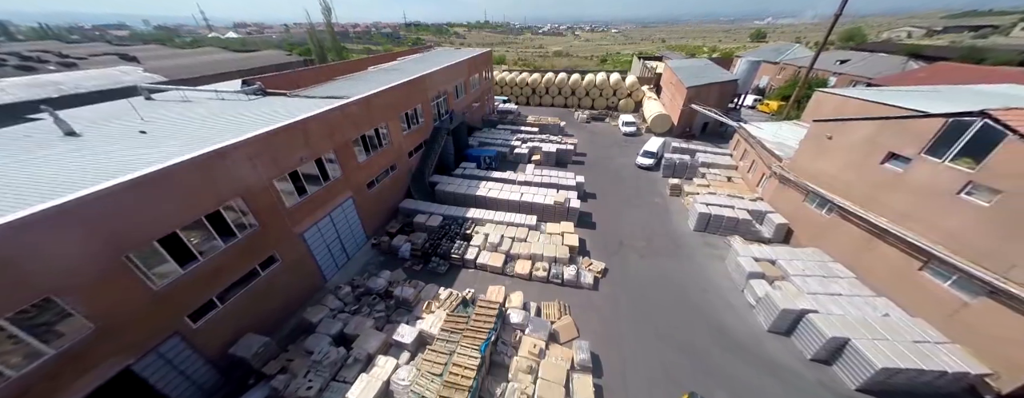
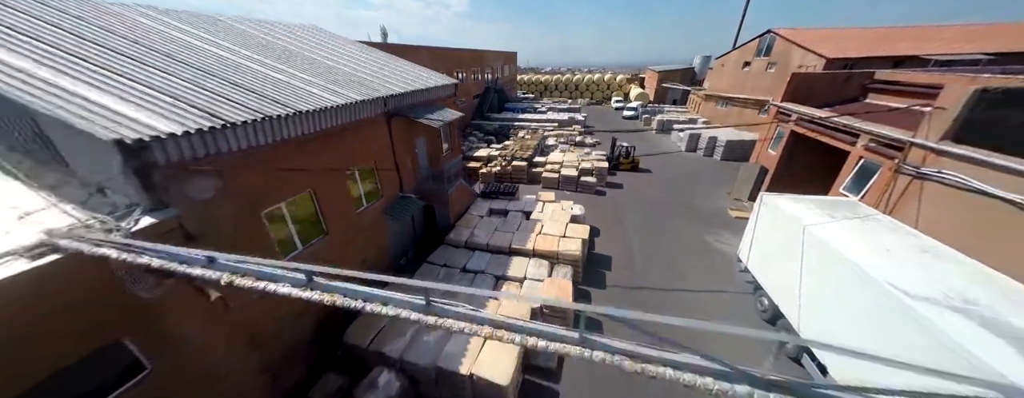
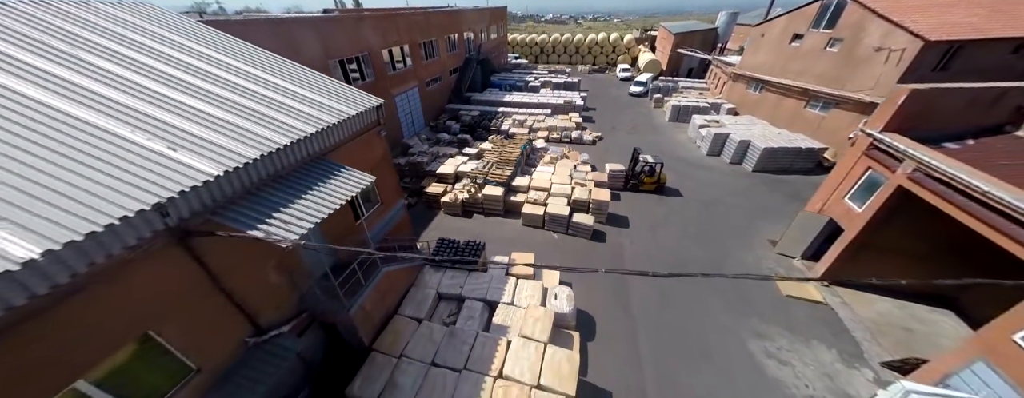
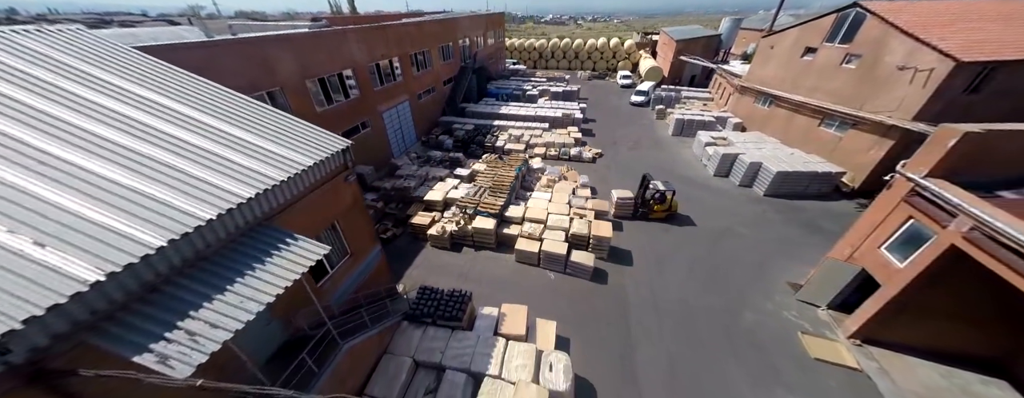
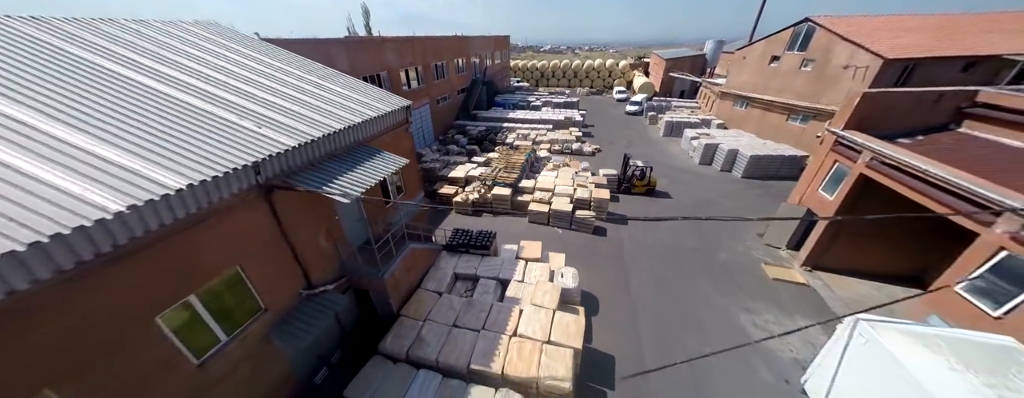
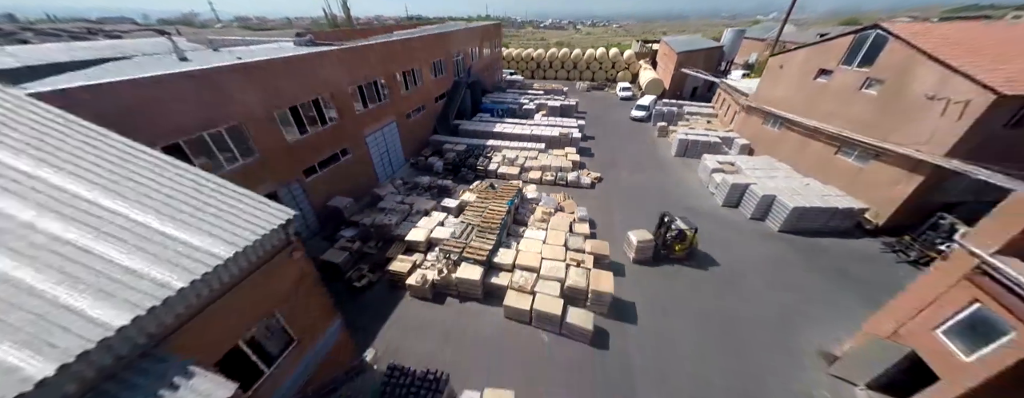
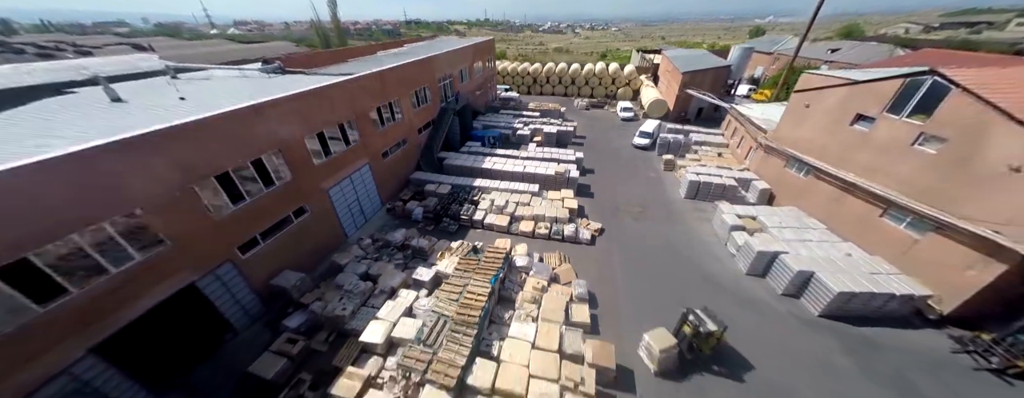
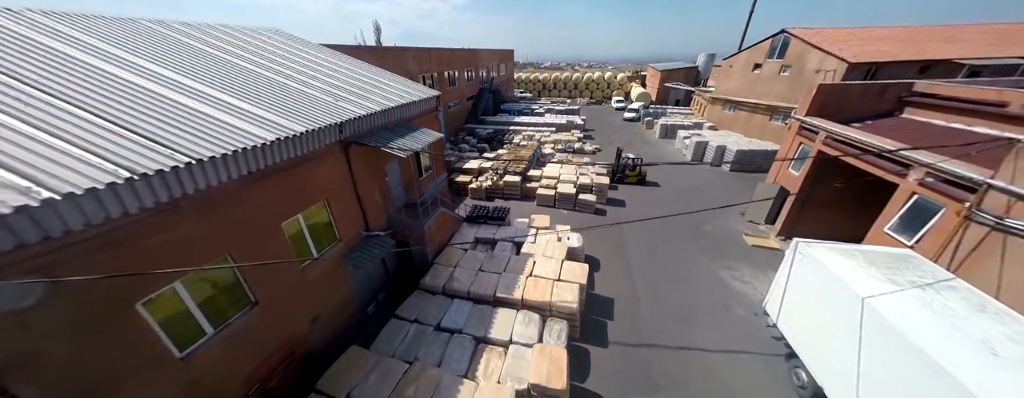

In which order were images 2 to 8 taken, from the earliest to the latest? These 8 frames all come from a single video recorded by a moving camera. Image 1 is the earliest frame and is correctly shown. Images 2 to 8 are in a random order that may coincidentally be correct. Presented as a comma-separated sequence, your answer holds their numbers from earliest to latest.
7, 6, 4, 3, 5, 8, 2
